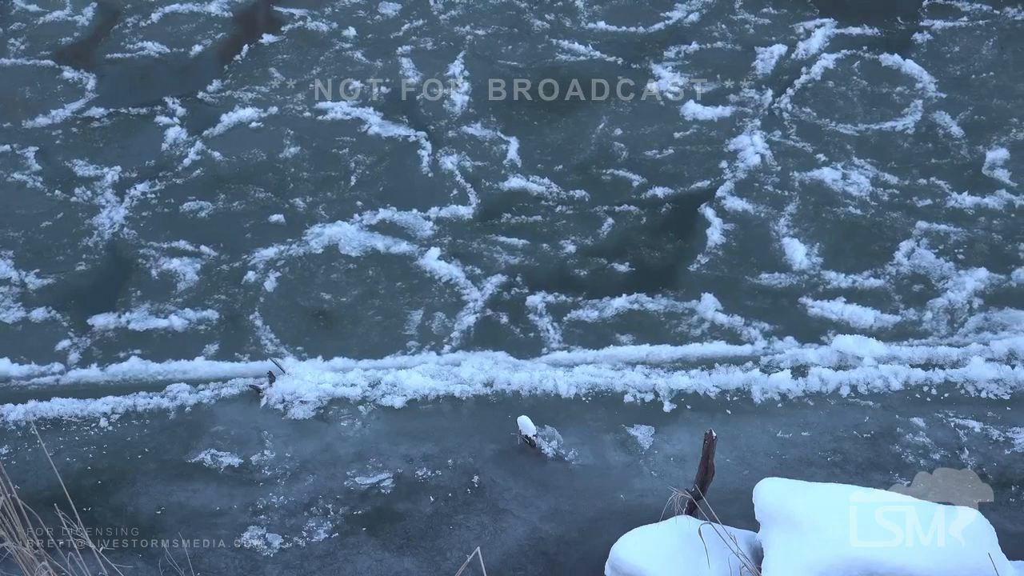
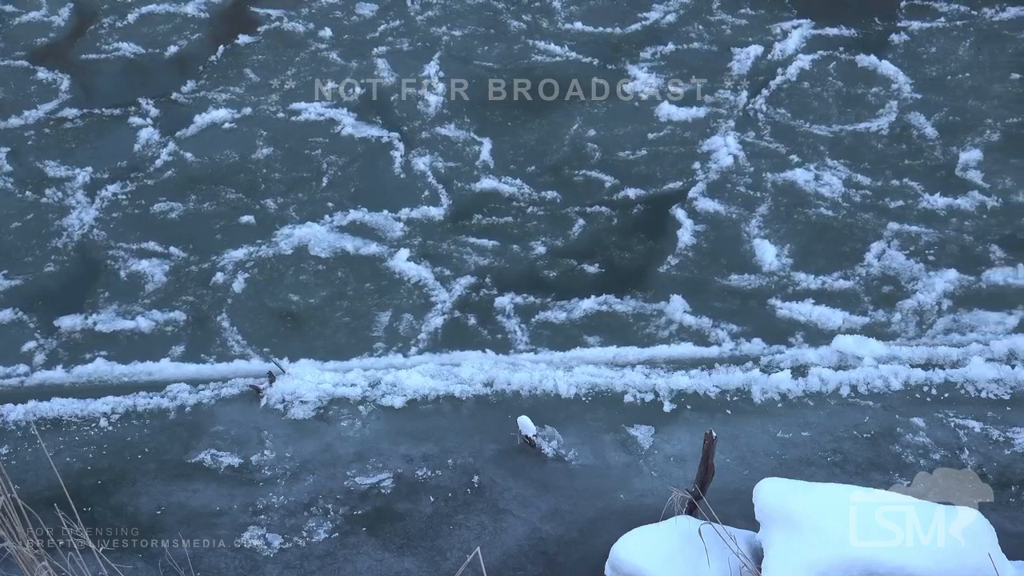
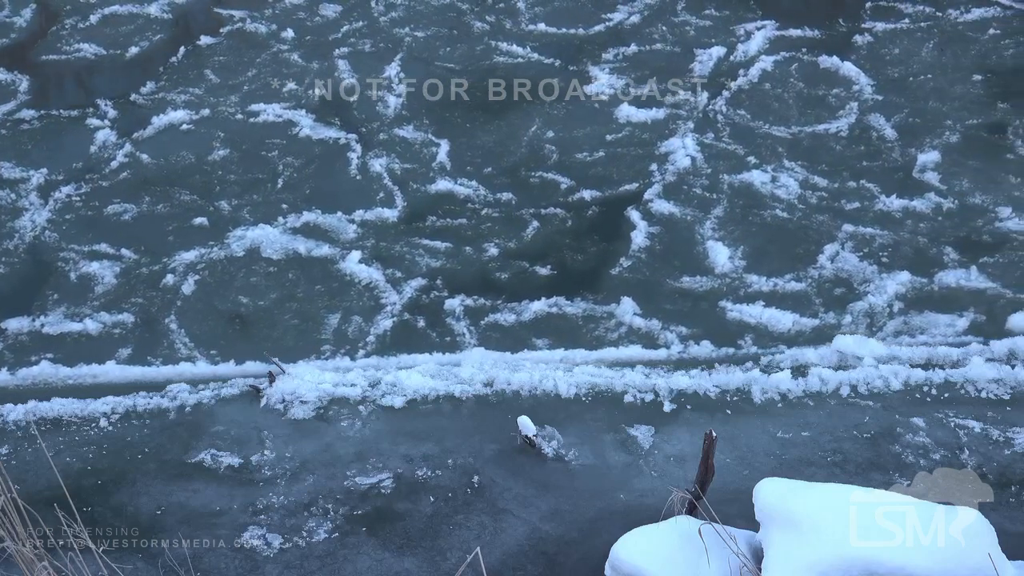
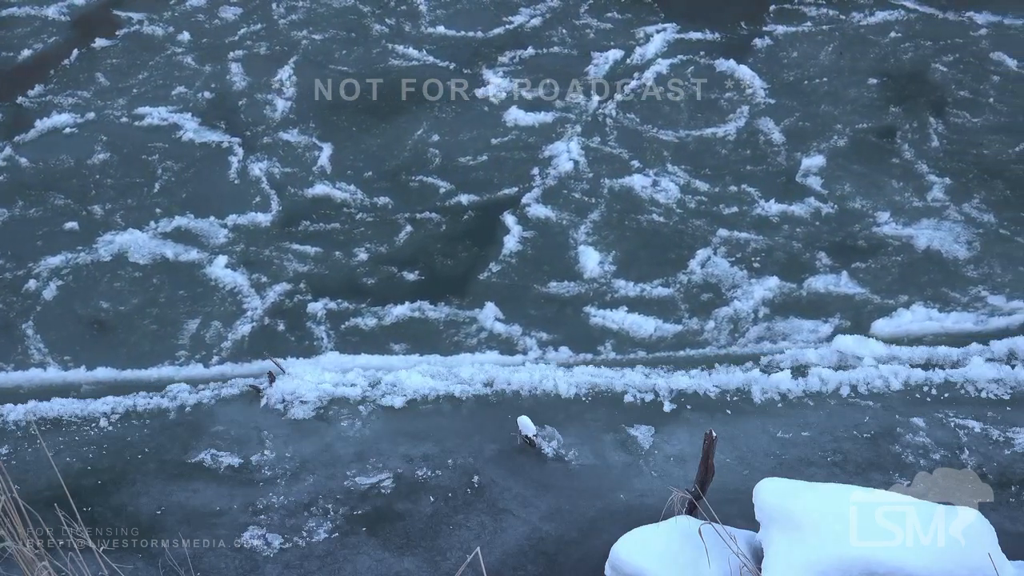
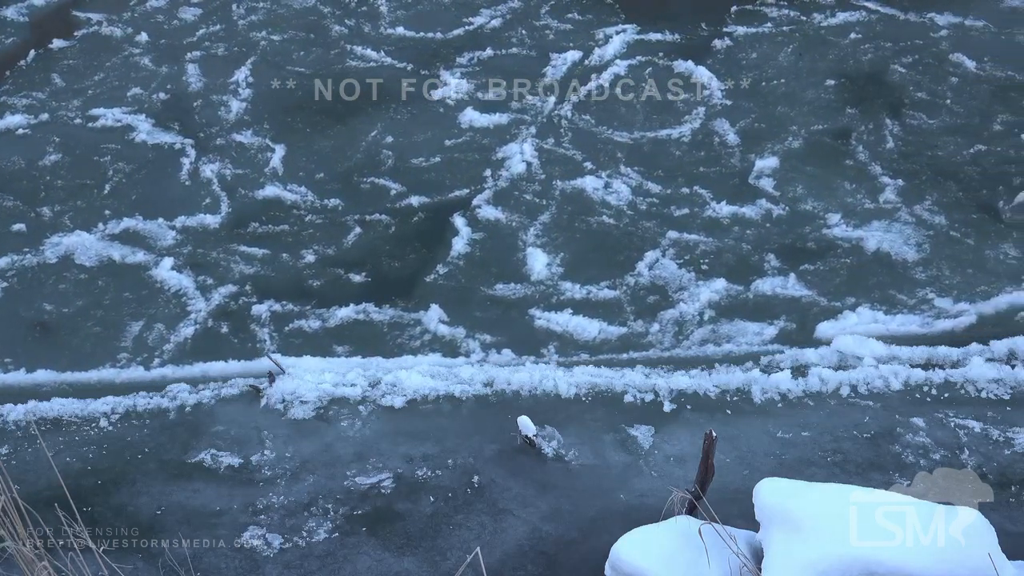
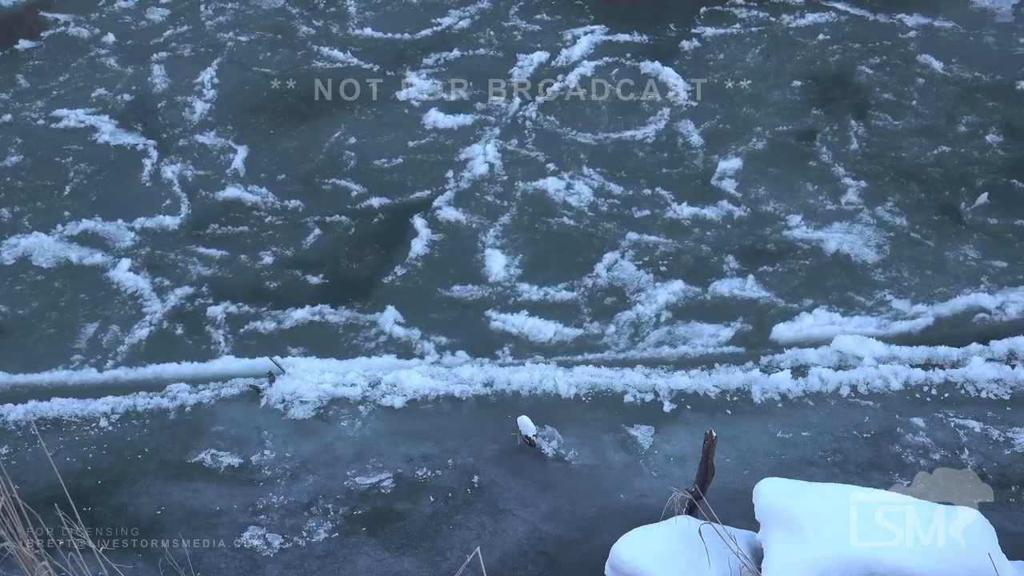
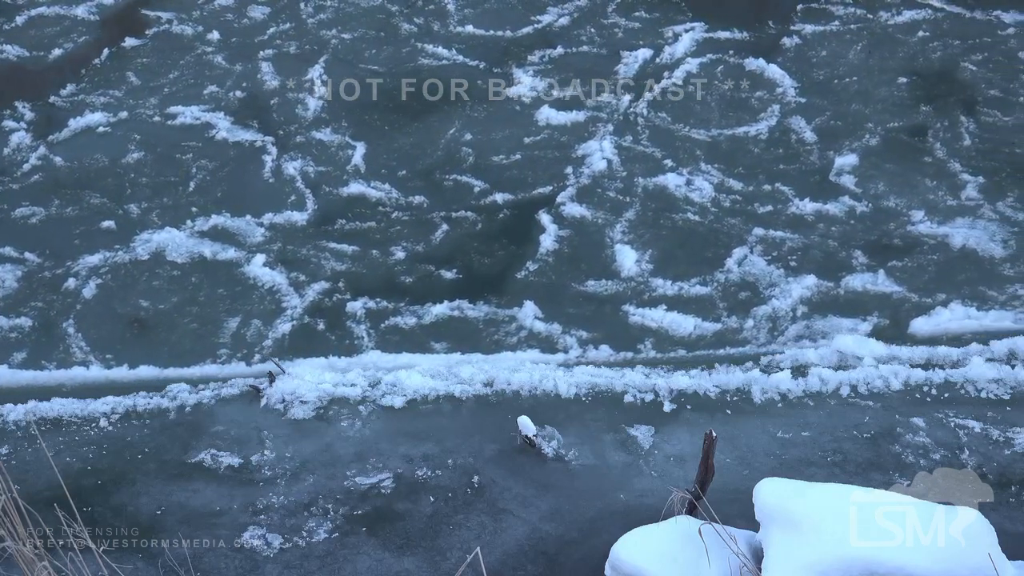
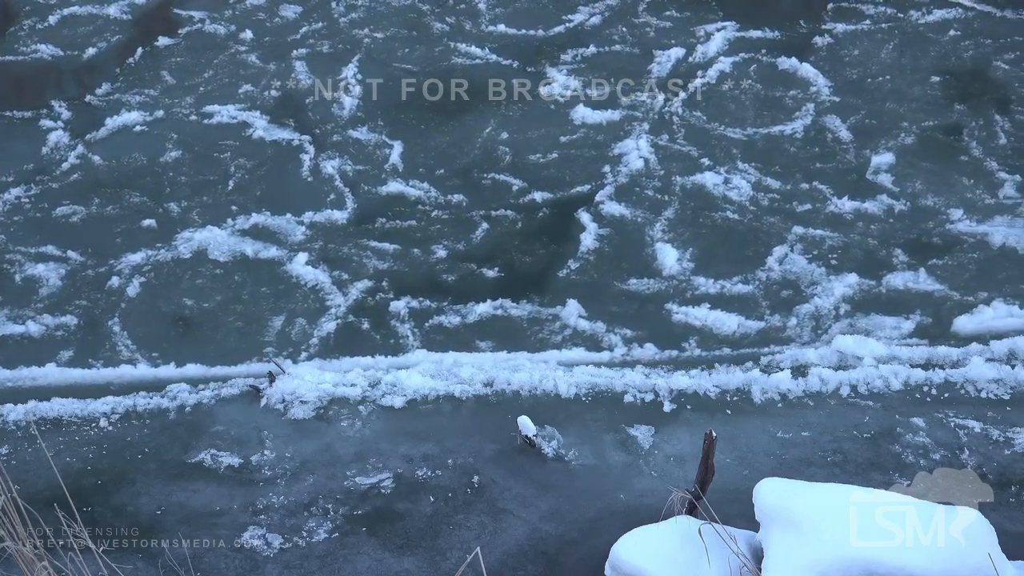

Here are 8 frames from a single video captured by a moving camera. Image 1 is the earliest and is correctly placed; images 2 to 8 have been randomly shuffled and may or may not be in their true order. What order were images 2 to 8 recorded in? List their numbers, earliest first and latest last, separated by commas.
2, 3, 8, 7, 4, 5, 6
